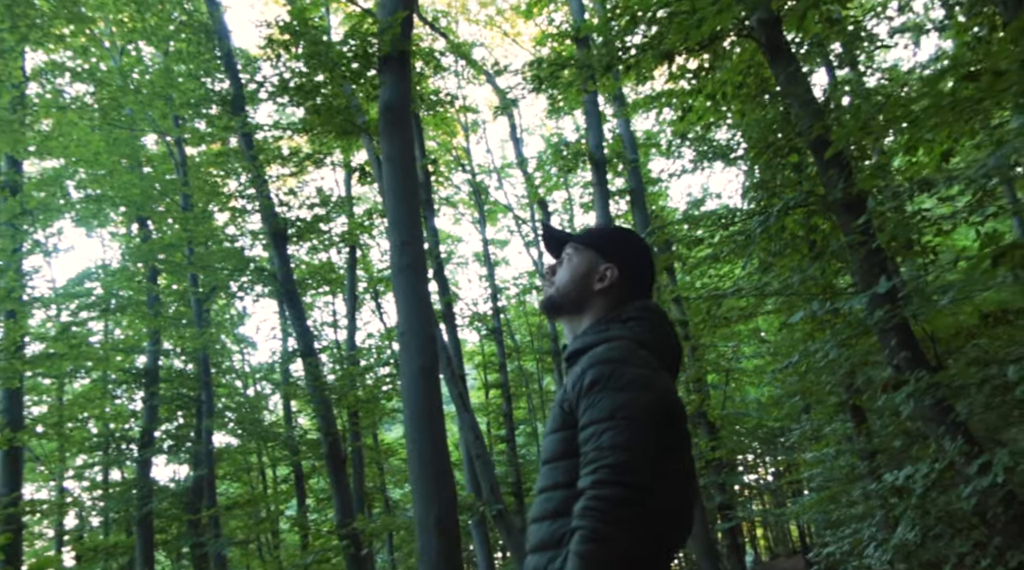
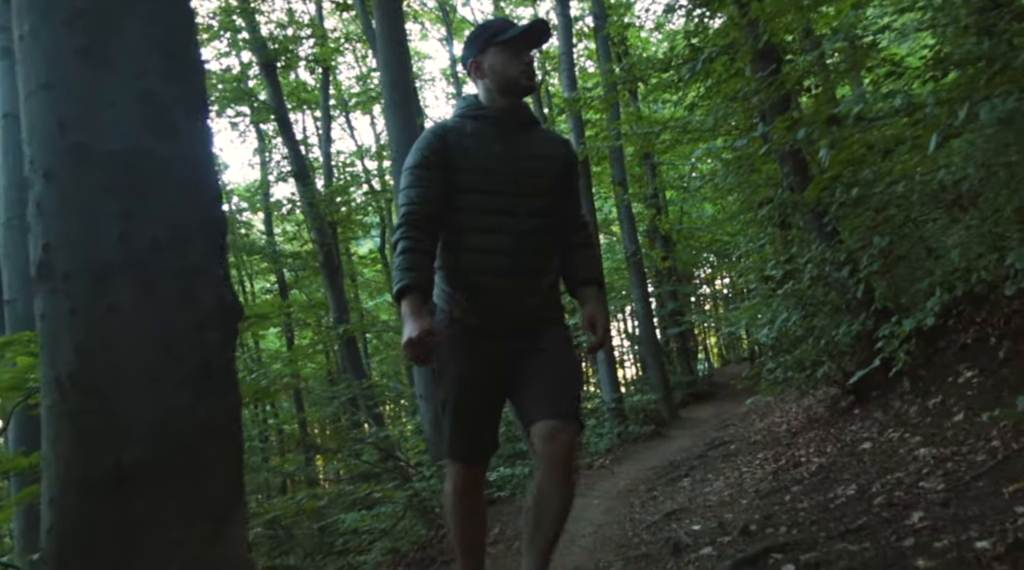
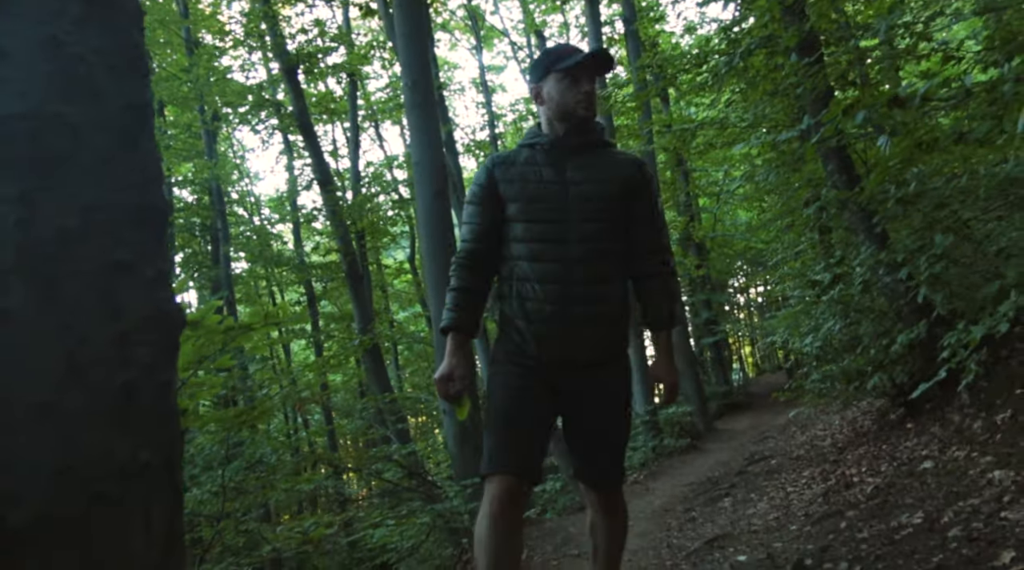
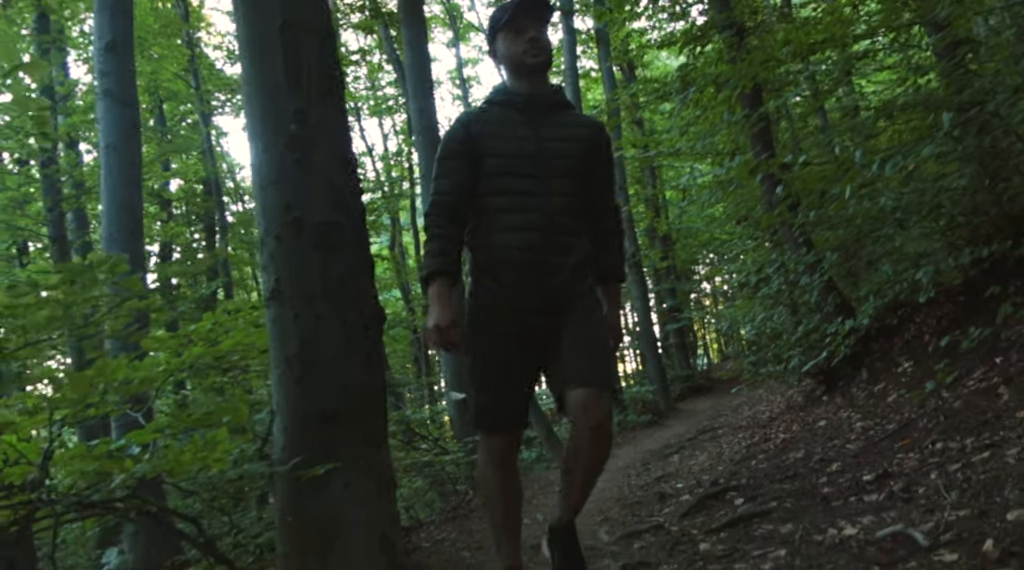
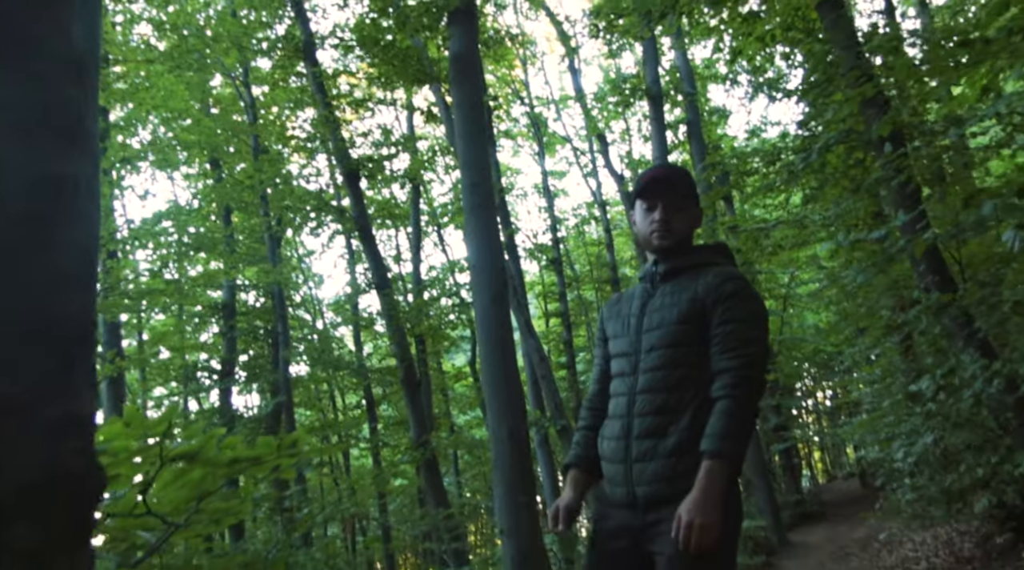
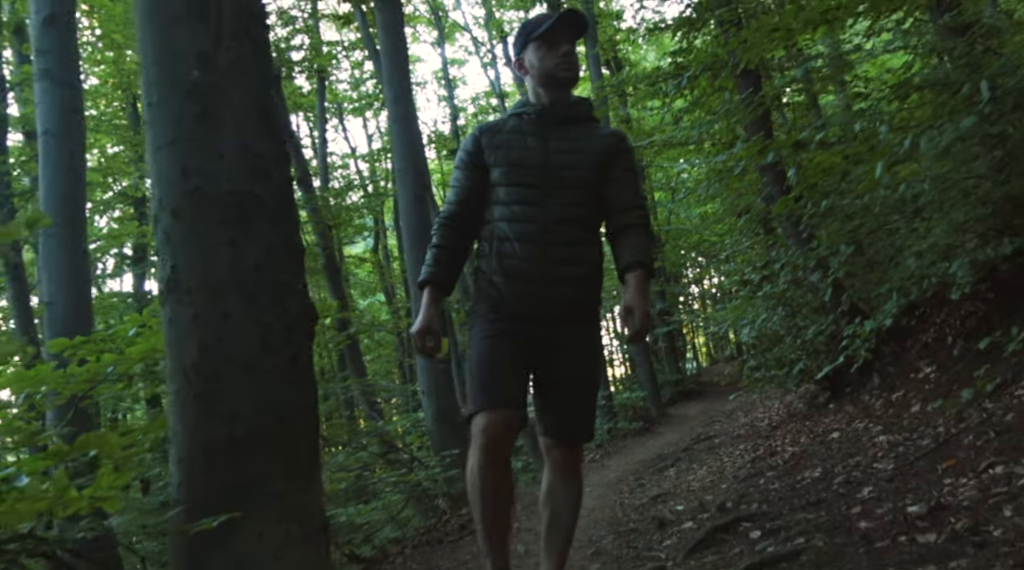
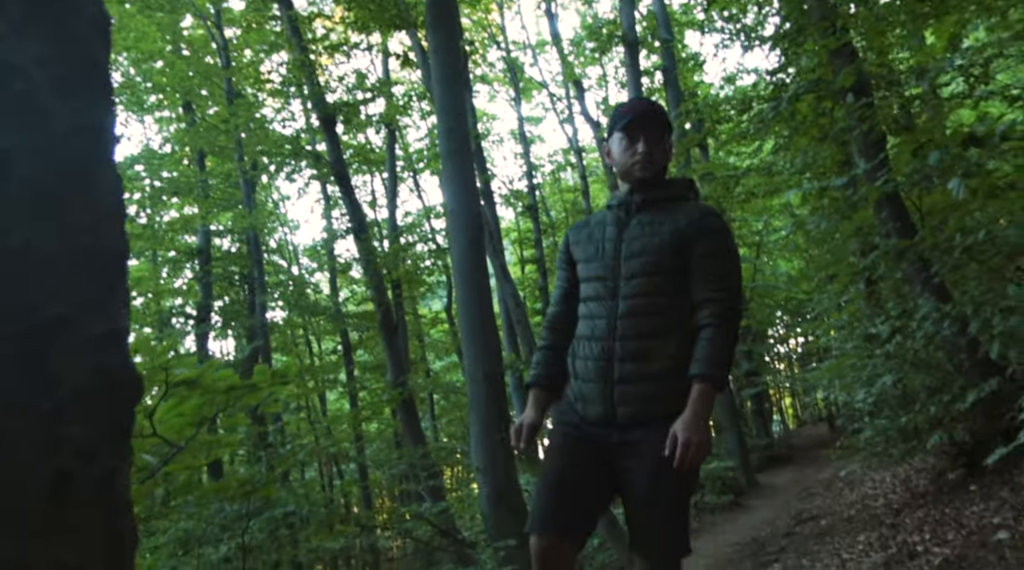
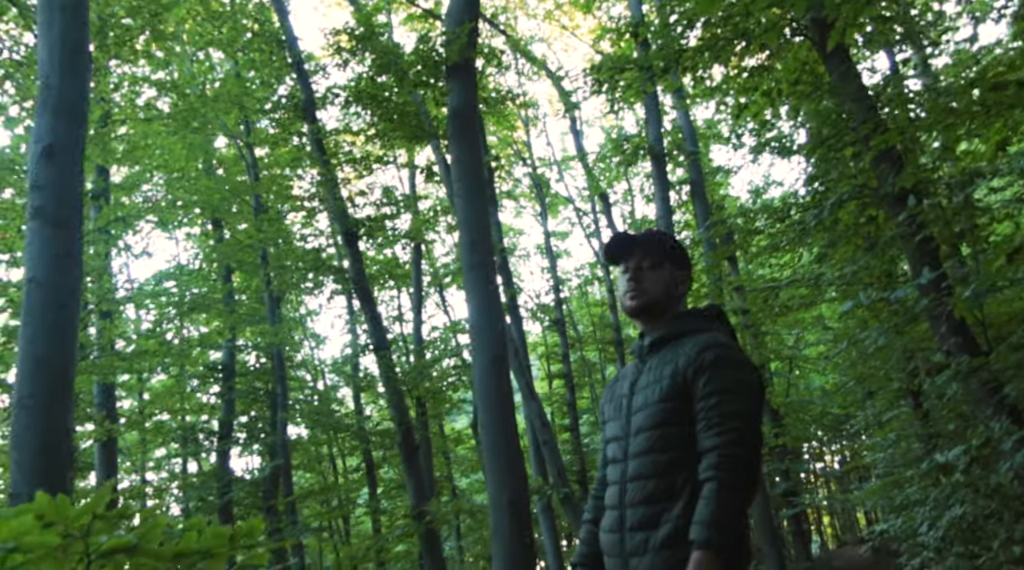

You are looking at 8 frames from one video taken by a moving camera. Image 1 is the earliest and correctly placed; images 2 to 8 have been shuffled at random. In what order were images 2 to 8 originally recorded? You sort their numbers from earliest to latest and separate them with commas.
8, 5, 7, 3, 2, 6, 4
